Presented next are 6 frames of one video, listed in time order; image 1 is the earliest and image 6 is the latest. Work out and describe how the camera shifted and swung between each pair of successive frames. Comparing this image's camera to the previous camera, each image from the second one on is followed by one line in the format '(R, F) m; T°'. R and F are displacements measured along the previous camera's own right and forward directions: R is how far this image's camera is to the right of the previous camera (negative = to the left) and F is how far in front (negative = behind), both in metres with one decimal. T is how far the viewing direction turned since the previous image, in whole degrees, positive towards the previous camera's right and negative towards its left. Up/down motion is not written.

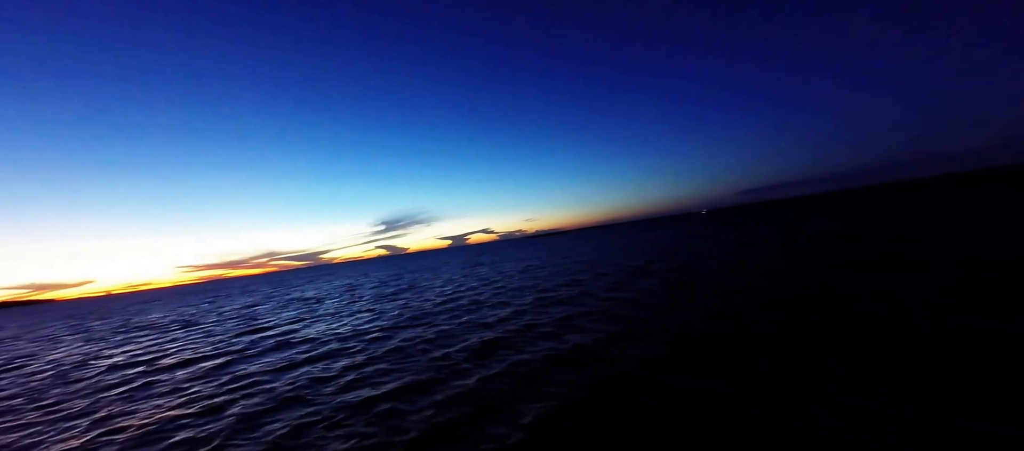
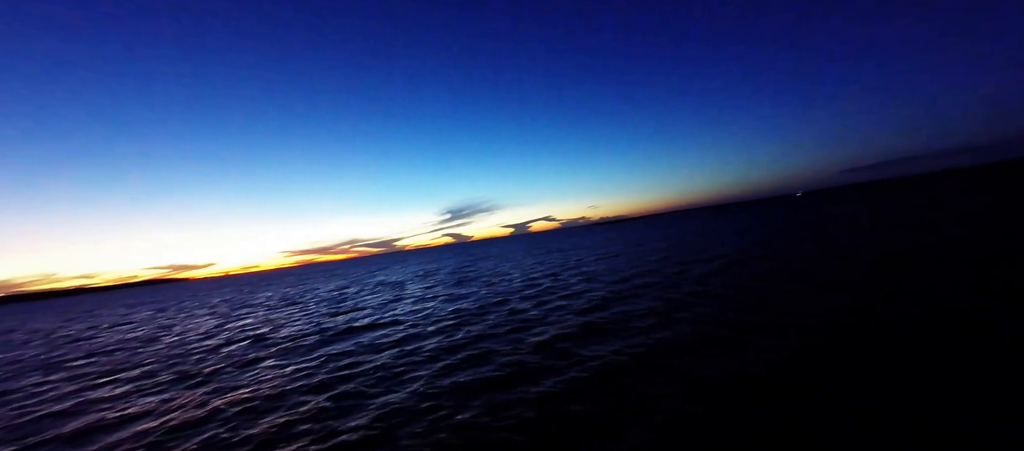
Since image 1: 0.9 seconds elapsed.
(-0.3, +0.8) m; -11°
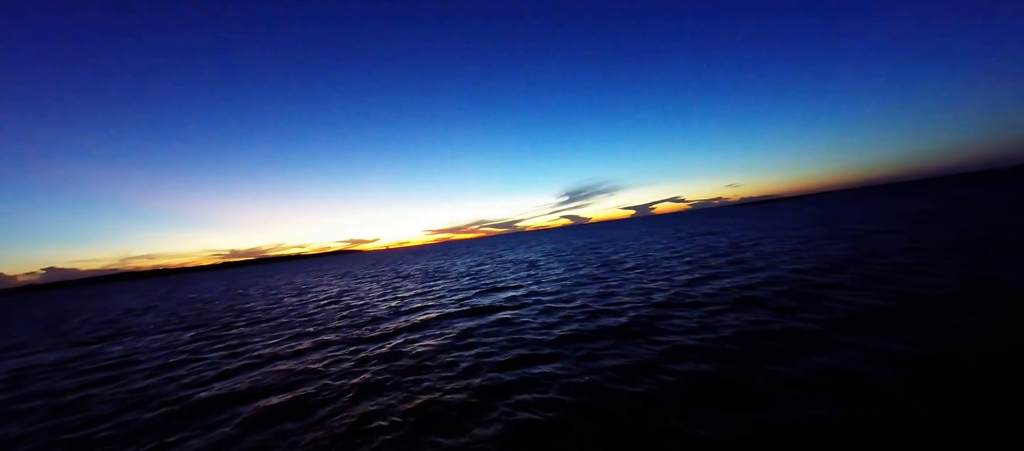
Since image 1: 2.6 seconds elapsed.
(-1.2, +1.6) m; -20°
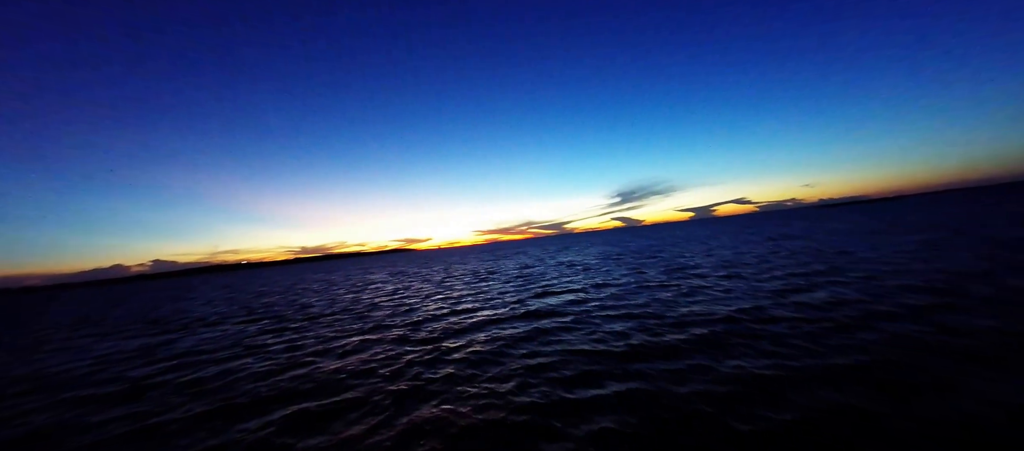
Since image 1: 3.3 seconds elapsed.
(-0.3, +0.9) m; -8°
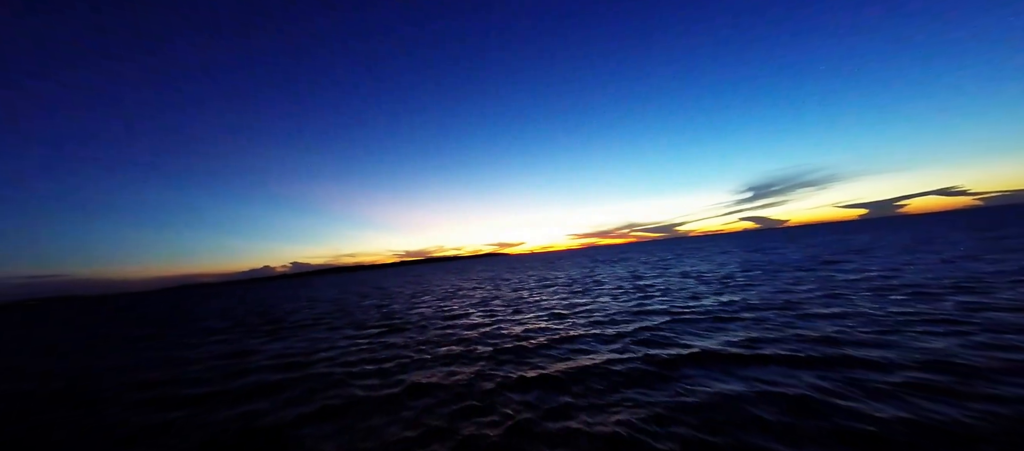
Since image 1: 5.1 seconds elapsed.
(+0.2, +2.7) m; -18°
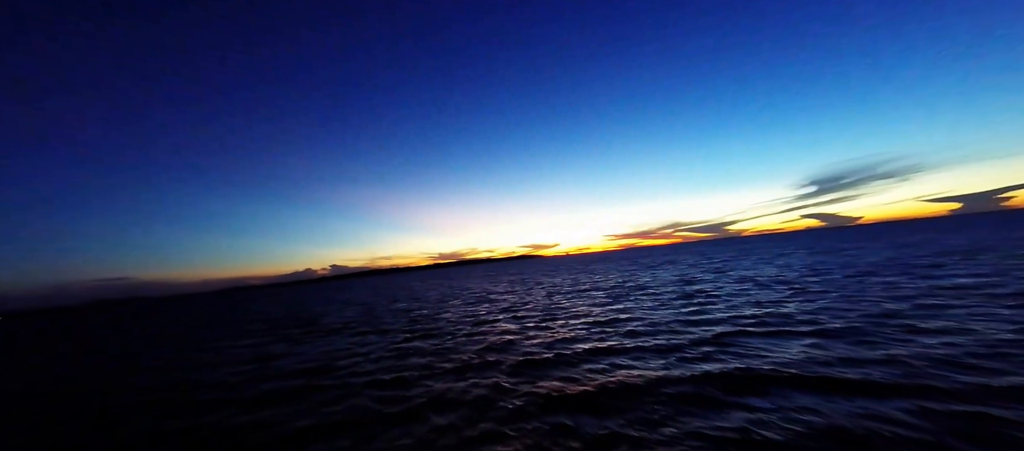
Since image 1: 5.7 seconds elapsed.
(+0.3, +0.9) m; -7°
